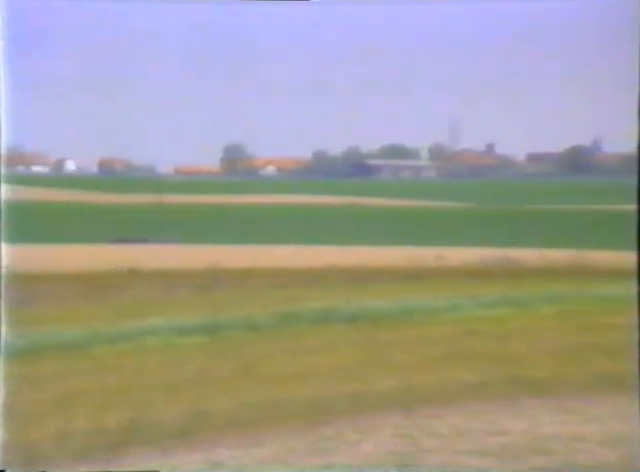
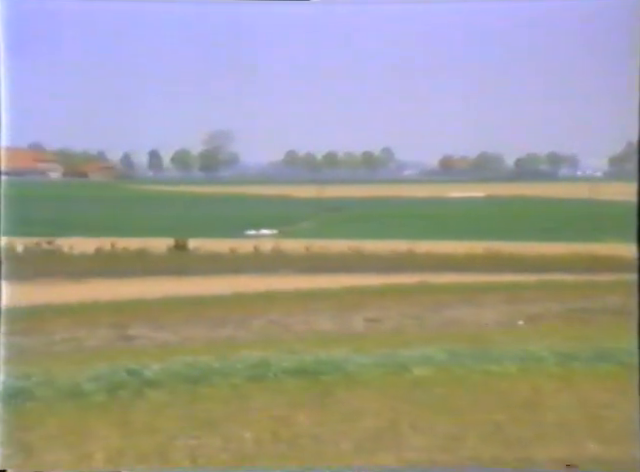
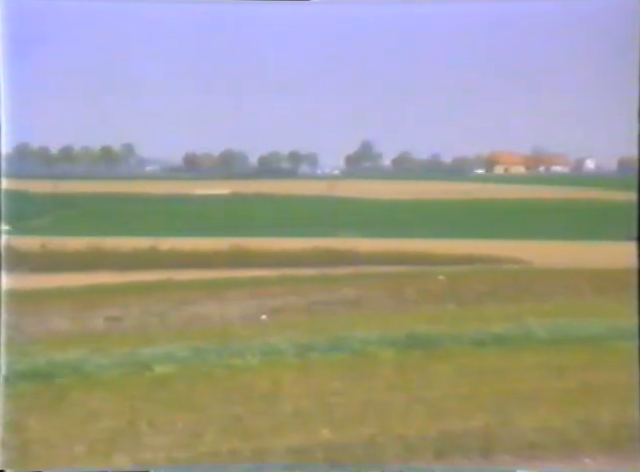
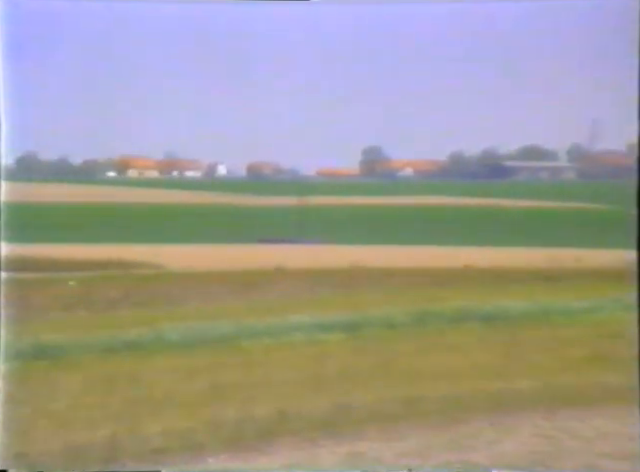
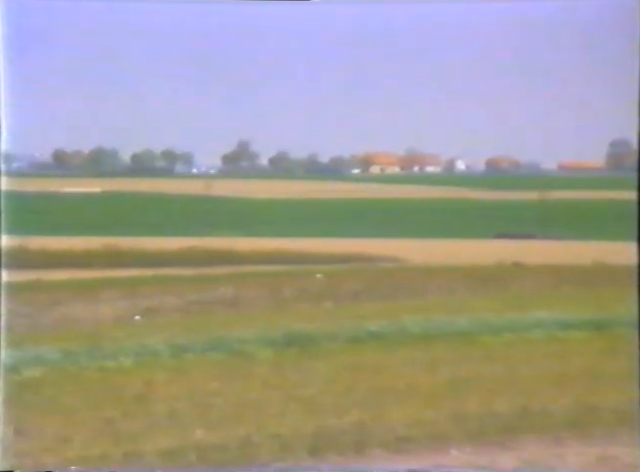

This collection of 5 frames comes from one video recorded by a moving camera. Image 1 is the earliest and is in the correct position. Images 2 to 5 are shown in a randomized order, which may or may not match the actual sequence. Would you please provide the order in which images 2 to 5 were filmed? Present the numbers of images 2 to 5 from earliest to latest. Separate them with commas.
4, 5, 3, 2
